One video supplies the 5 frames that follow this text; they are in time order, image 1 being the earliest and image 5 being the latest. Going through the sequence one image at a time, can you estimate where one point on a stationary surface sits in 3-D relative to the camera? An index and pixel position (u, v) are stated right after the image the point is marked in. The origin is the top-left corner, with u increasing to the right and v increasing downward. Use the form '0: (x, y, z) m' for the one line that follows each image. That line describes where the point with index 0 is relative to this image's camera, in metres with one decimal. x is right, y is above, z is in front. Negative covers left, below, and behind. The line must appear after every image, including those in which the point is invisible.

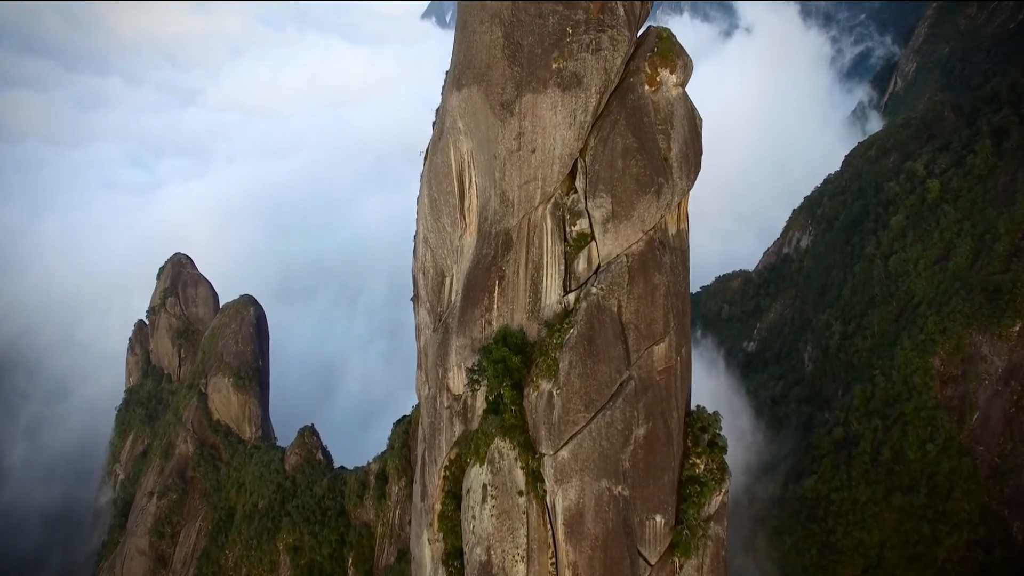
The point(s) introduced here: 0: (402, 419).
0: (-3.1, -3.7, +19.3) m
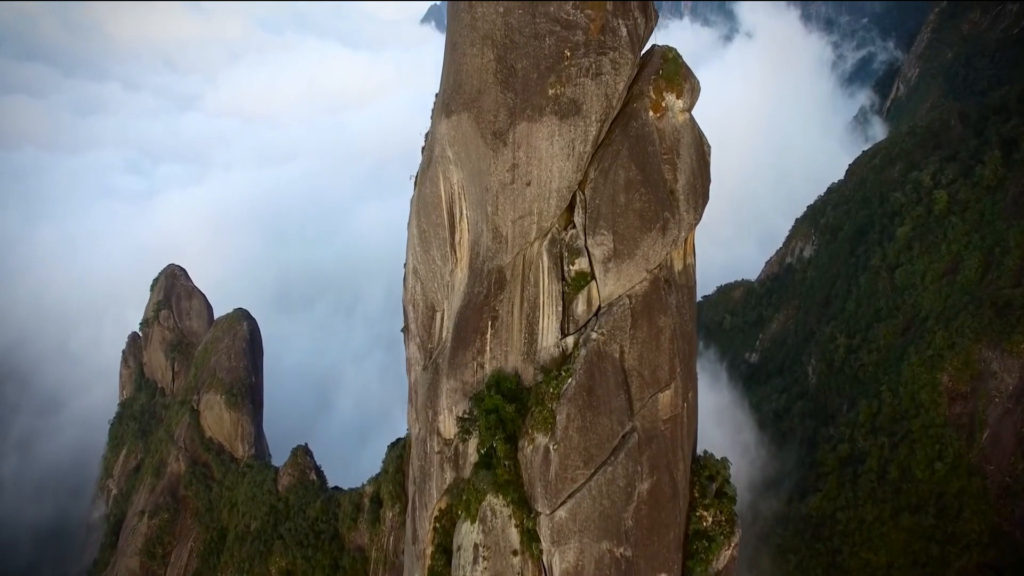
0: (-3.2, -4.2, +18.7) m
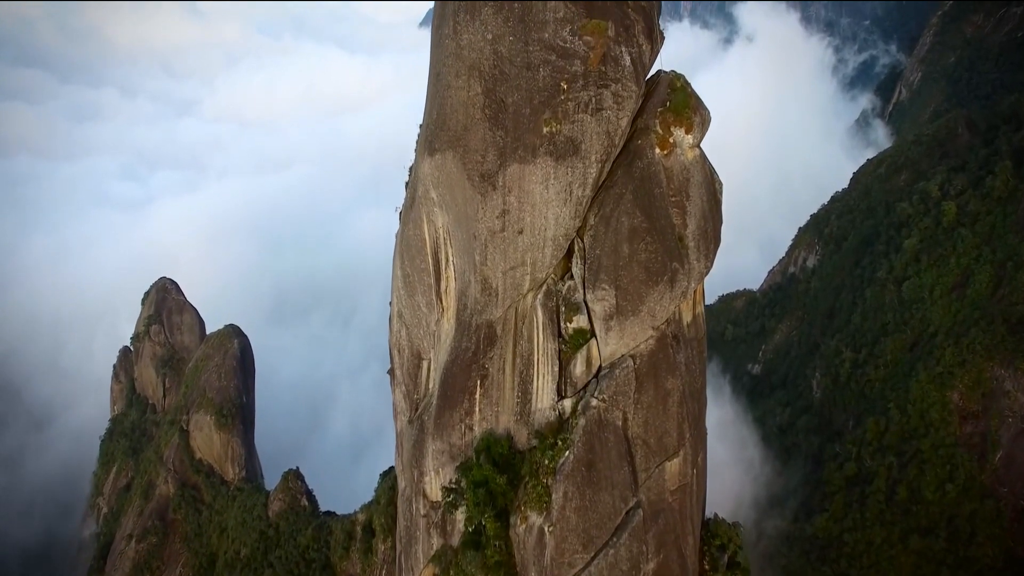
0: (-3.3, -4.8, +18.0) m
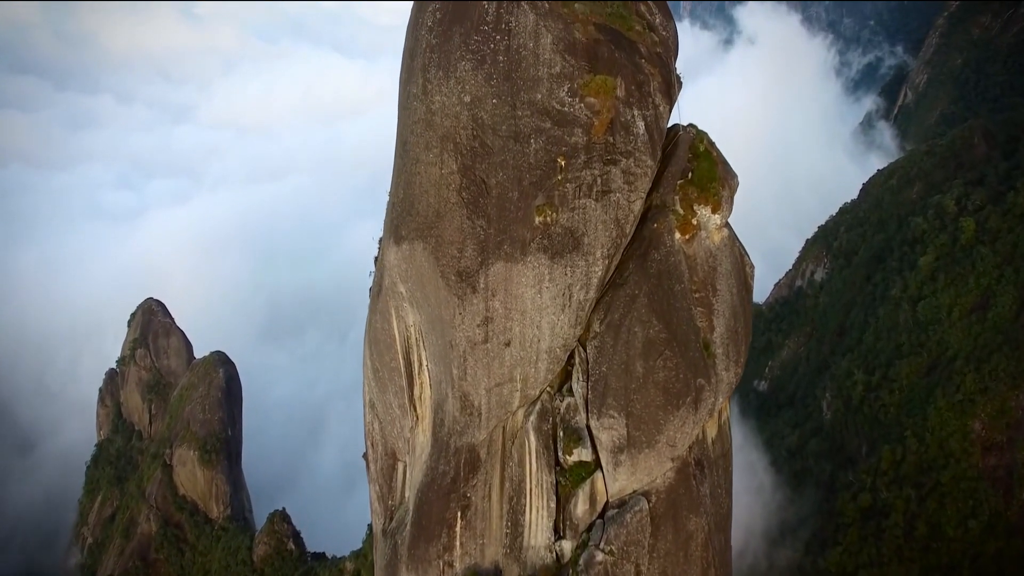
0: (-3.3, -5.8, +16.7) m
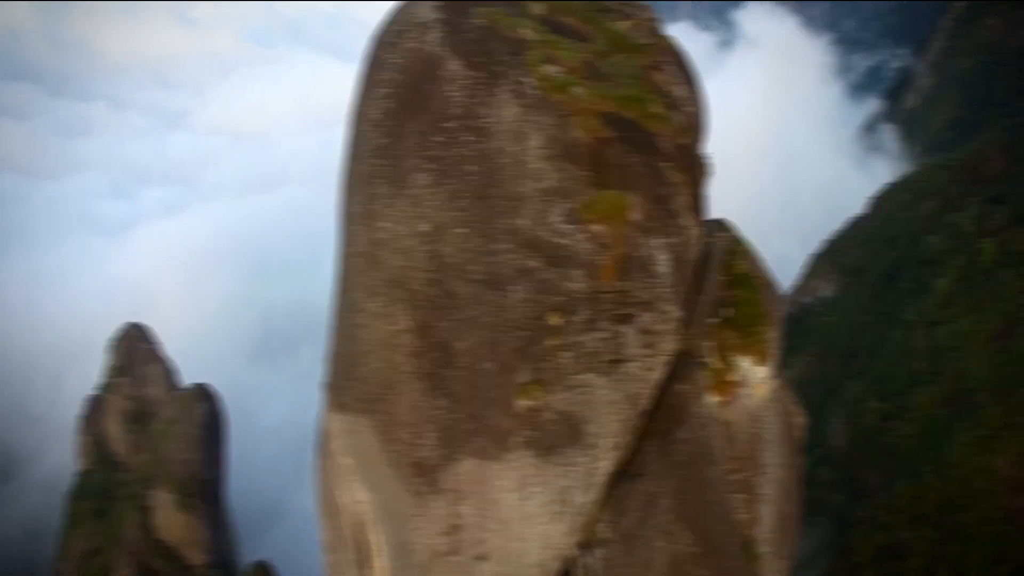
0: (-3.4, -6.8, +15.4) m
